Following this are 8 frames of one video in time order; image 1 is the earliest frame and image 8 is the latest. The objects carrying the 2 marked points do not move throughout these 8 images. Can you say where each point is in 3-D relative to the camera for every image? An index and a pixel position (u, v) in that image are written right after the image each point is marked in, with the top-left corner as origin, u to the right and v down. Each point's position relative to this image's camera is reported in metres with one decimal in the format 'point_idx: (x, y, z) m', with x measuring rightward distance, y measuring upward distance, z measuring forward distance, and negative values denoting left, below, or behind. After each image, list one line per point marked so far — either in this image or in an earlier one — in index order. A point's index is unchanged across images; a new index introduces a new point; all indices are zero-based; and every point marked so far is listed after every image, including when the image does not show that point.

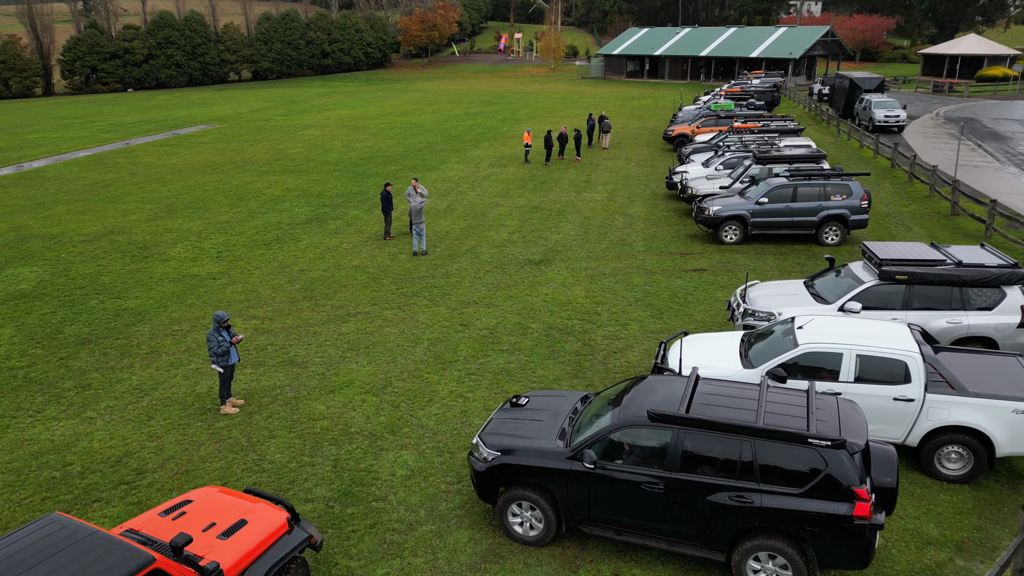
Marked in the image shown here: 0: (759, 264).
0: (+5.9, +0.6, +17.0) m
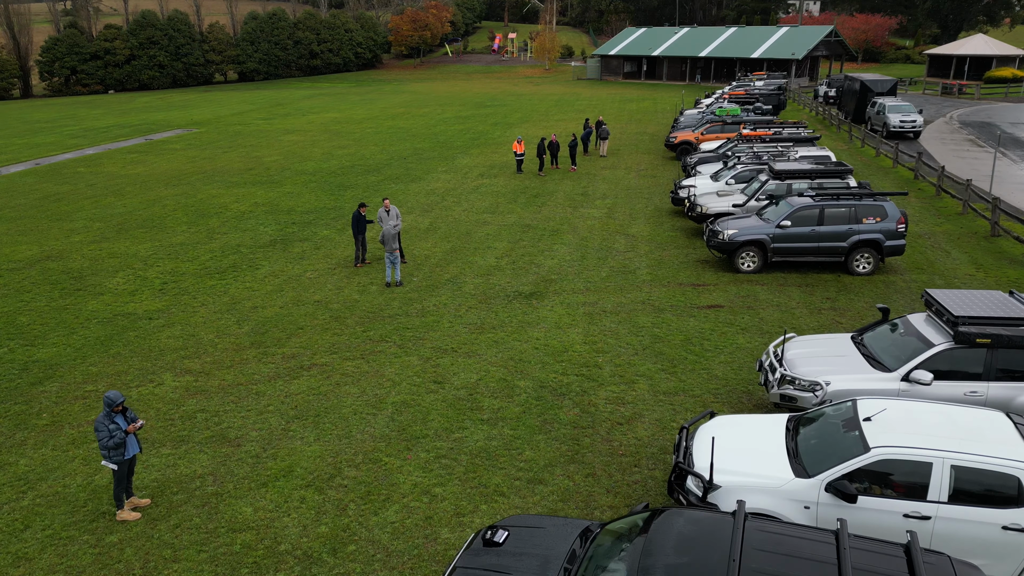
0: (+5.6, -0.2, +14.8) m
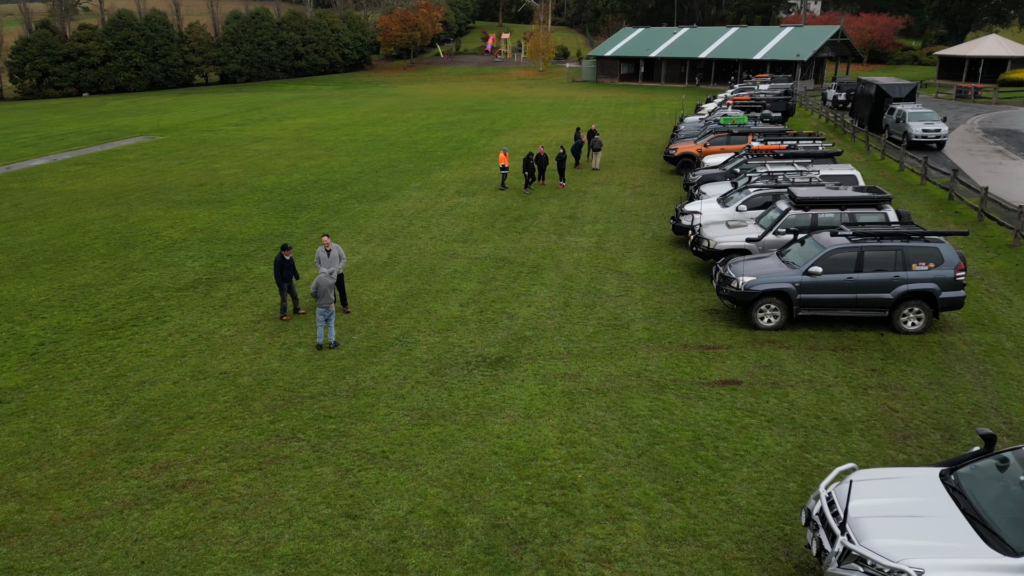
0: (+5.0, -1.3, +11.7) m
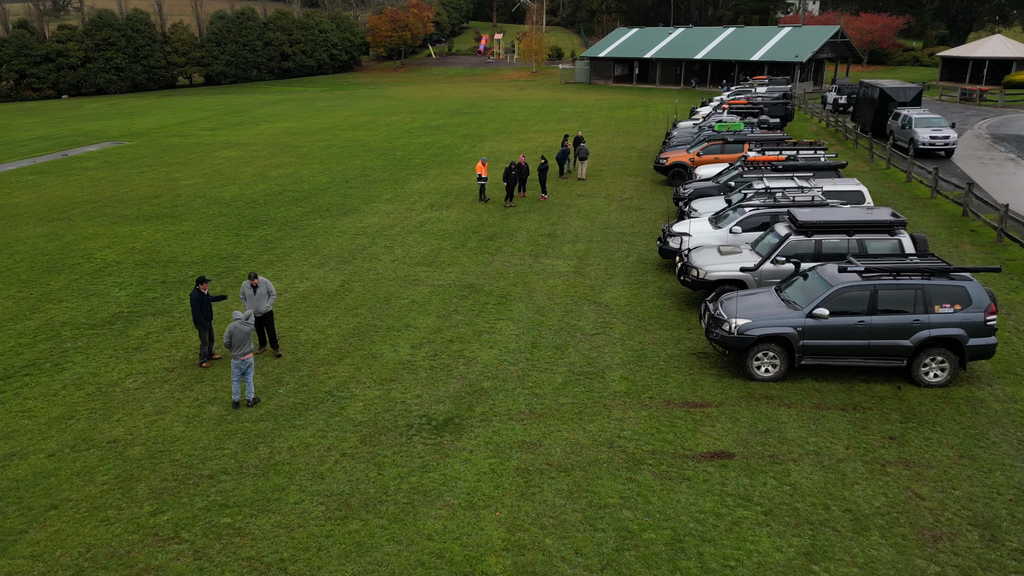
0: (+4.2, -2.0, +9.7) m
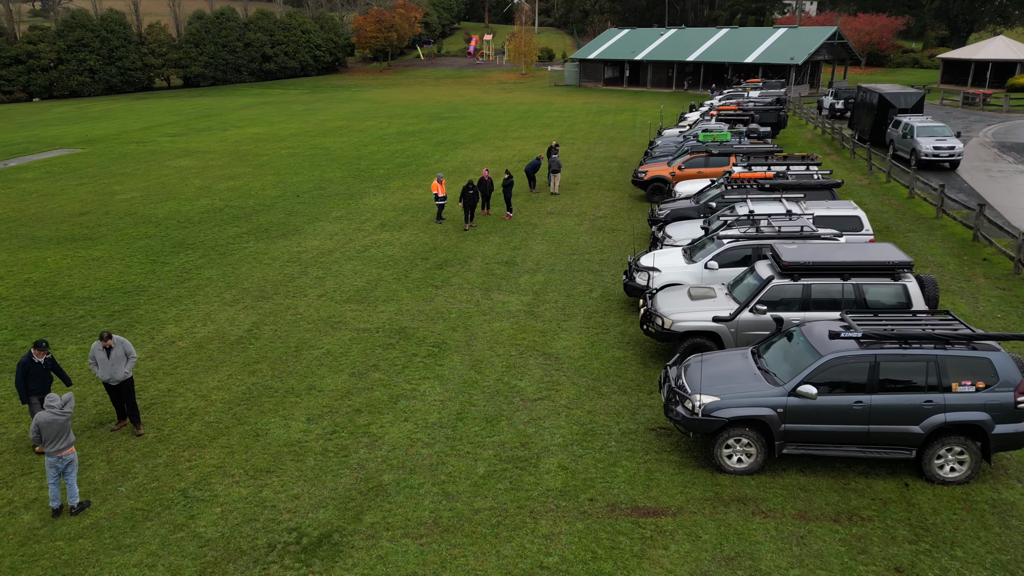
0: (+3.1, -2.8, +7.4) m
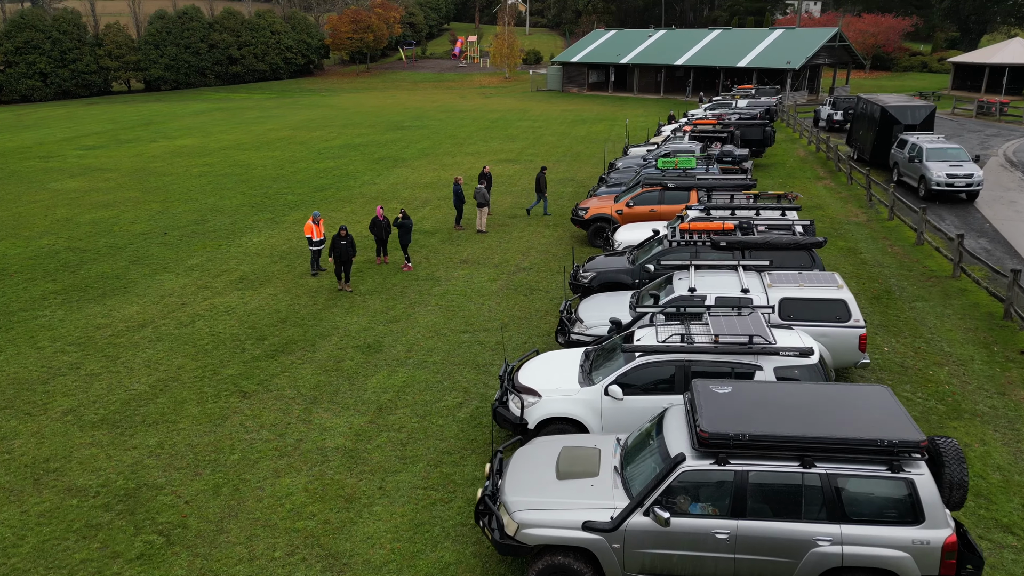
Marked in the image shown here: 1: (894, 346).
0: (+0.5, -4.6, +2.6) m
1: (+6.7, -1.0, +12.6) m
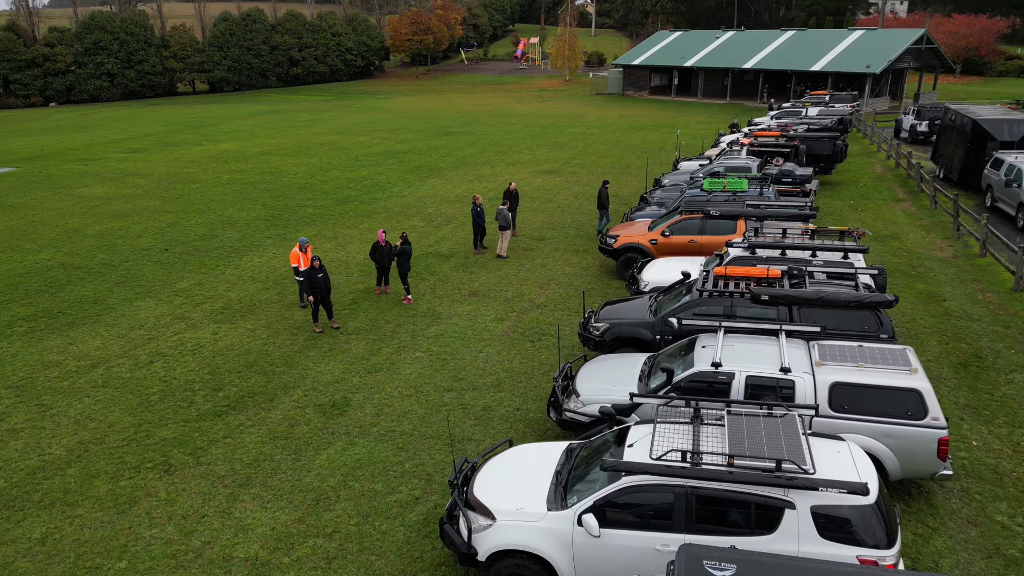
0: (-0.7, -5.4, +0.4) m
1: (+6.5, -2.1, +9.8) m
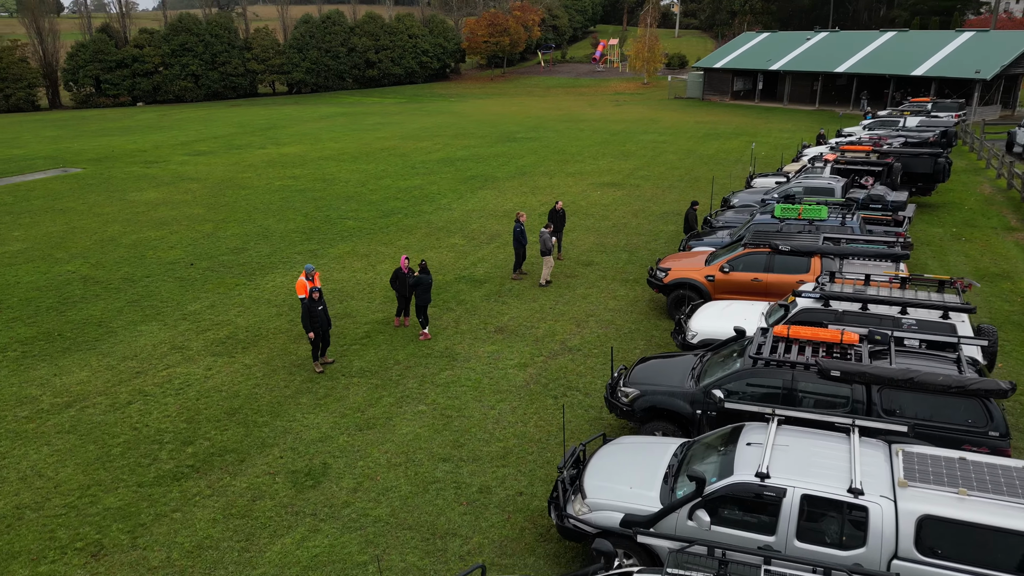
0: (-2.0, -6.1, -1.4) m
1: (+6.3, -3.1, +7.3) m
